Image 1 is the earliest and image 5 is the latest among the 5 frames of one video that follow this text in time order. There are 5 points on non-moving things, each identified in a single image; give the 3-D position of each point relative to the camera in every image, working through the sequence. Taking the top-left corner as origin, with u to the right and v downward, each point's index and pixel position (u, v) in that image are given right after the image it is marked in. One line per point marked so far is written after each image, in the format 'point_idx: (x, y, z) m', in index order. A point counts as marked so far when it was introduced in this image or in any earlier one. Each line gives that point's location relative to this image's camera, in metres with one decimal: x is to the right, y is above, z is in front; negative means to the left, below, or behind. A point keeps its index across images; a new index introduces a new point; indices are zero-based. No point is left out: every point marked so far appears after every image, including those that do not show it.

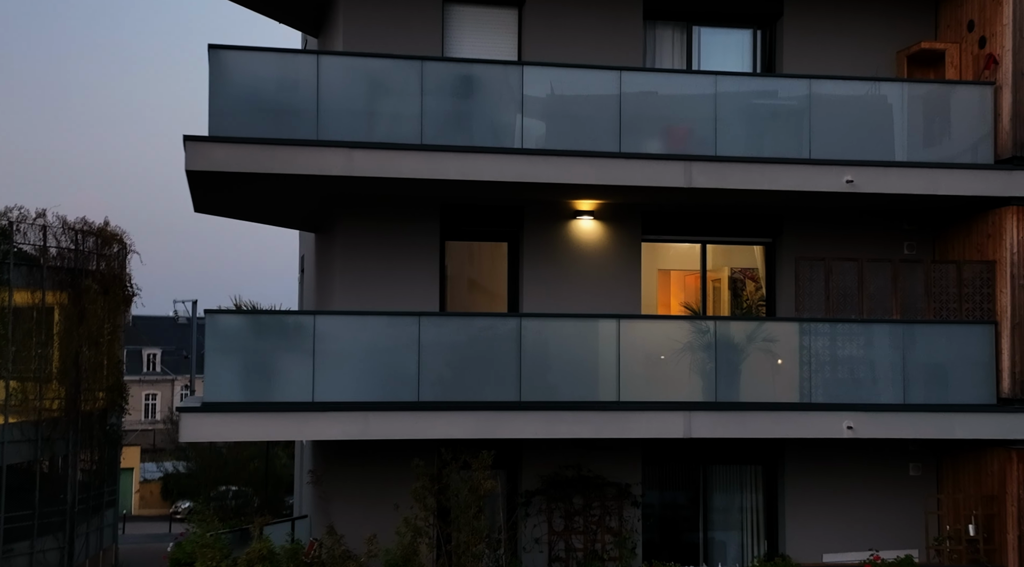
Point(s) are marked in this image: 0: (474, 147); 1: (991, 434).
0: (-0.3, +1.2, +10.0) m
1: (+4.4, -1.4, +10.2) m
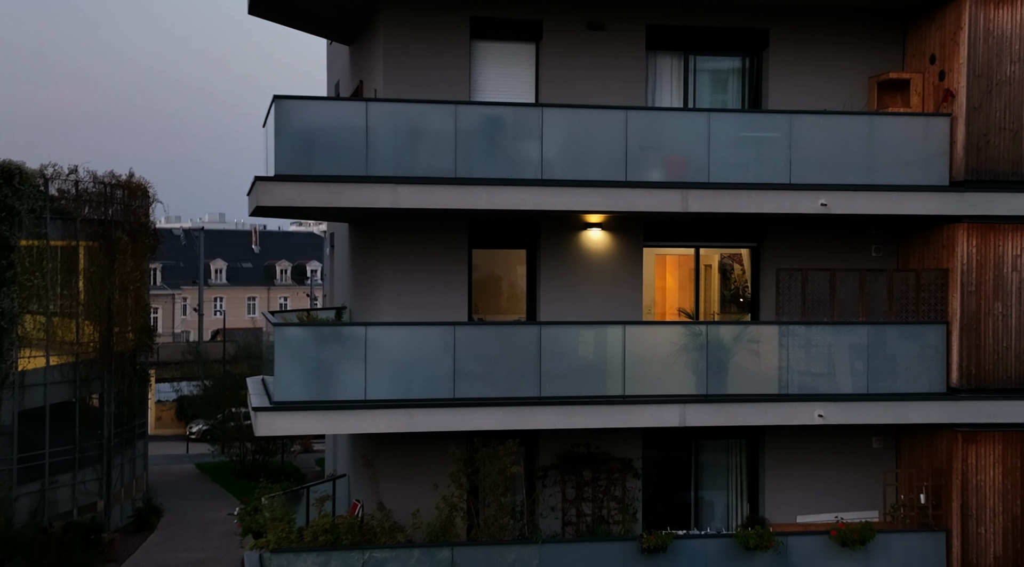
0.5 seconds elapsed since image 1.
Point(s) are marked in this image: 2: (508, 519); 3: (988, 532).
0: (-0.1, +1.0, +11.5) m
1: (+4.6, -1.5, +12.0) m
2: (+0.1, -2.5, +11.7) m
3: (+5.1, -2.6, +12.0) m
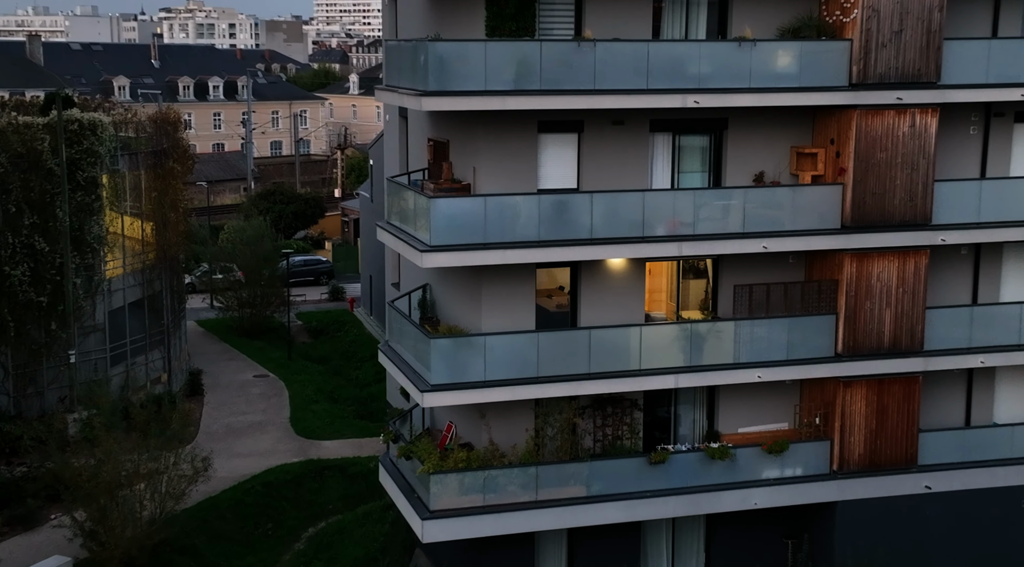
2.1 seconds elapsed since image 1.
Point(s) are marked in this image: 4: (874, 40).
0: (+0.9, +0.7, +18.1) m
1: (+5.5, -1.6, +19.5) m
2: (+1.0, -2.8, +19.0) m
3: (+6.1, -2.7, +19.7) m
4: (+6.1, +4.1, +18.8) m
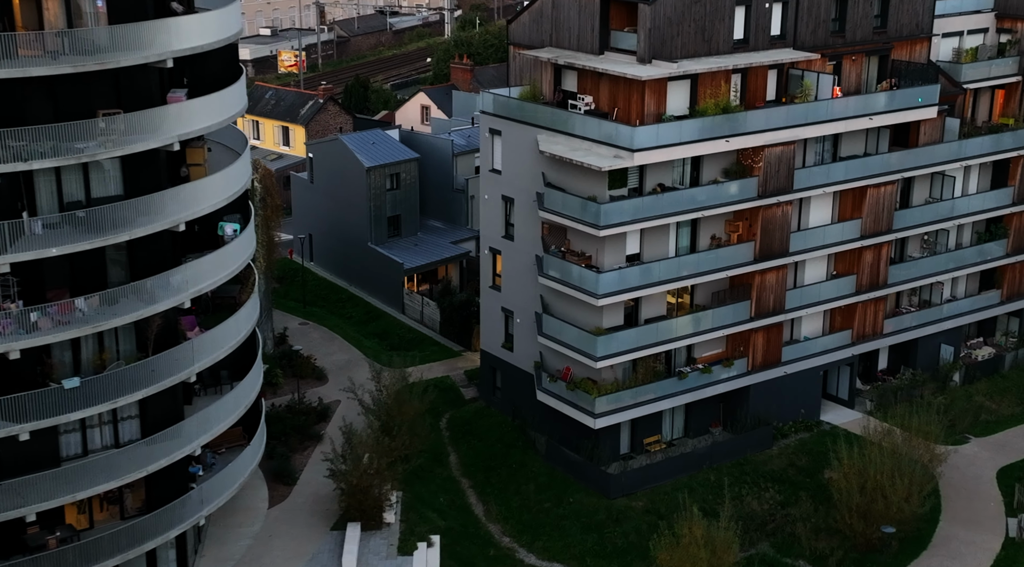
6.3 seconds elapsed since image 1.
0: (+4.8, 0.0, +39.1) m
1: (+8.8, -1.7, +42.2) m
2: (+4.8, -3.3, +40.5) m
3: (+9.3, -2.7, +42.7) m
4: (+9.3, +3.9, +40.9) m
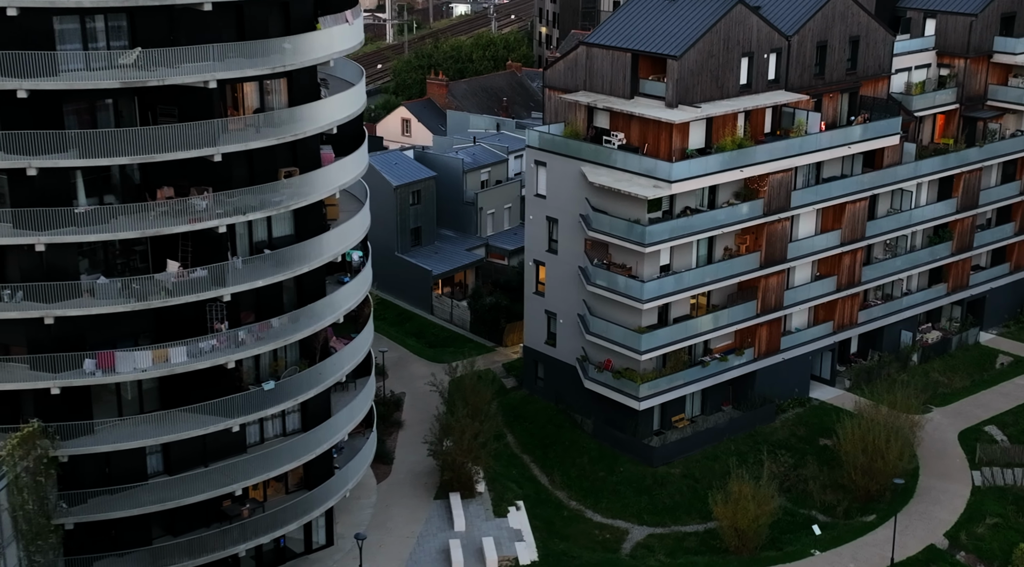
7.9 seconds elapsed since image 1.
0: (+7.1, -0.3, +47.6) m
1: (+11.0, -1.8, +51.0) m
2: (+7.1, -3.5, +49.0) m
3: (+11.4, -2.8, +51.6) m
4: (+11.4, +3.8, +49.7) m
